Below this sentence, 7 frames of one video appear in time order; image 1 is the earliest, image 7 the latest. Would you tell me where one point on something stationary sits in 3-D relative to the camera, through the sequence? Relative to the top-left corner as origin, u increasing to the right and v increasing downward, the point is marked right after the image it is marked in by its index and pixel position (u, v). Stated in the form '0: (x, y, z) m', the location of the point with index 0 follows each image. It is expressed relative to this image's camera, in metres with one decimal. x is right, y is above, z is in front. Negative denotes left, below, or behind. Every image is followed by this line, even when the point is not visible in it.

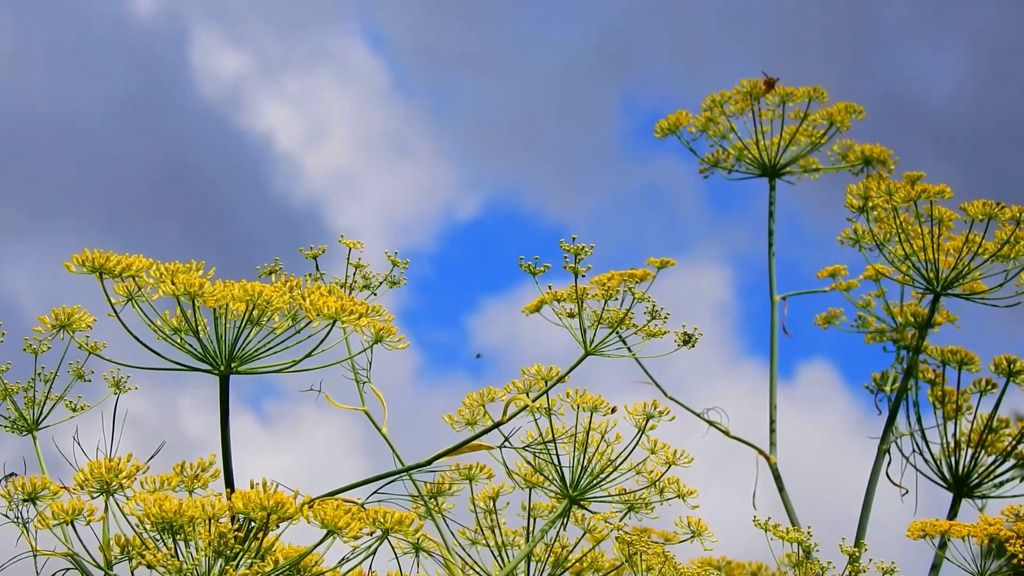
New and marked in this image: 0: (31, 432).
0: (-3.9, -1.1, +6.7) m
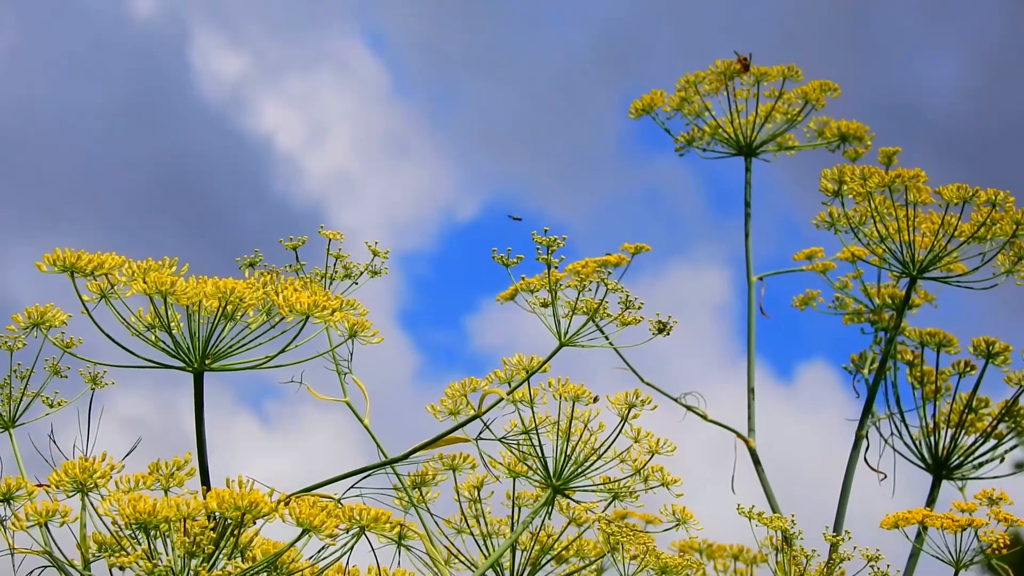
0: (-4.4, -1.3, +7.1) m
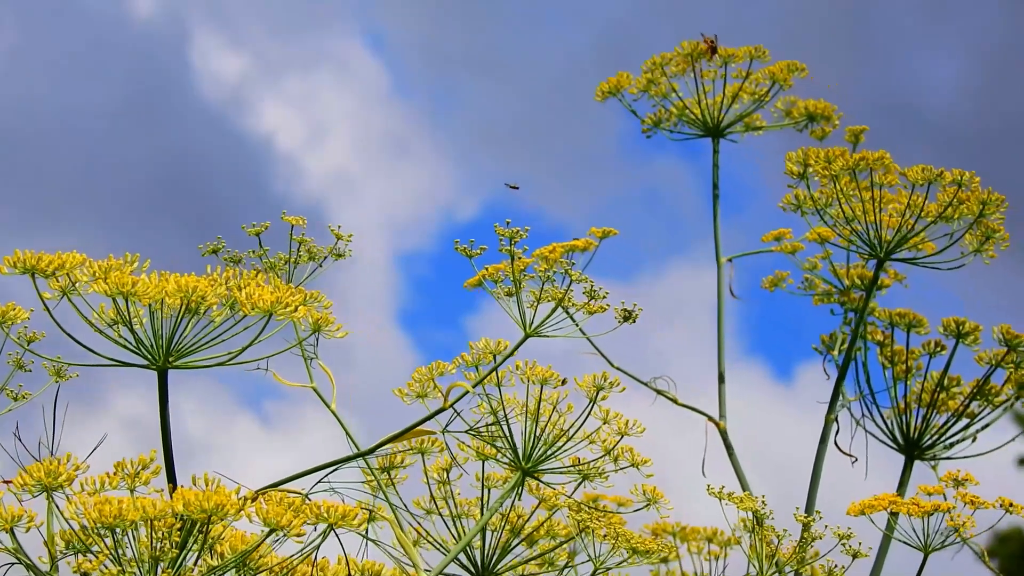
0: (-5.1, -1.8, +7.7) m
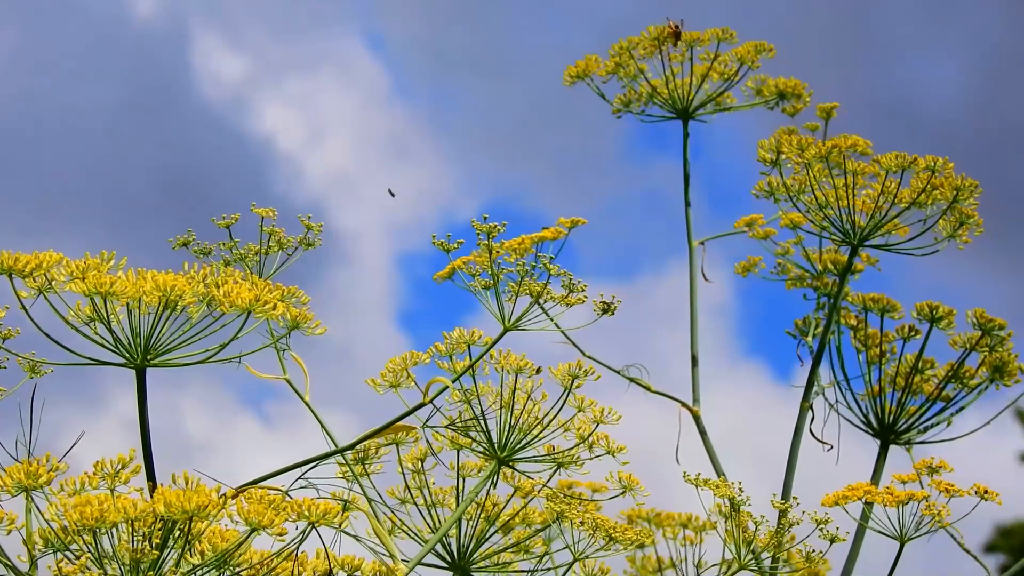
0: (-5.2, -2.2, +8.2) m
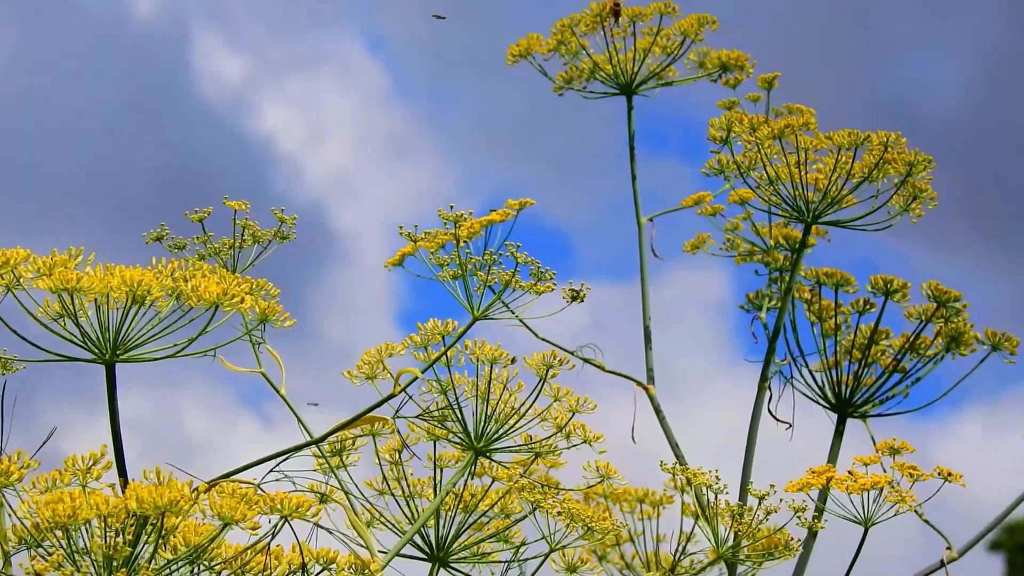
0: (-5.8, -2.3, +8.8) m
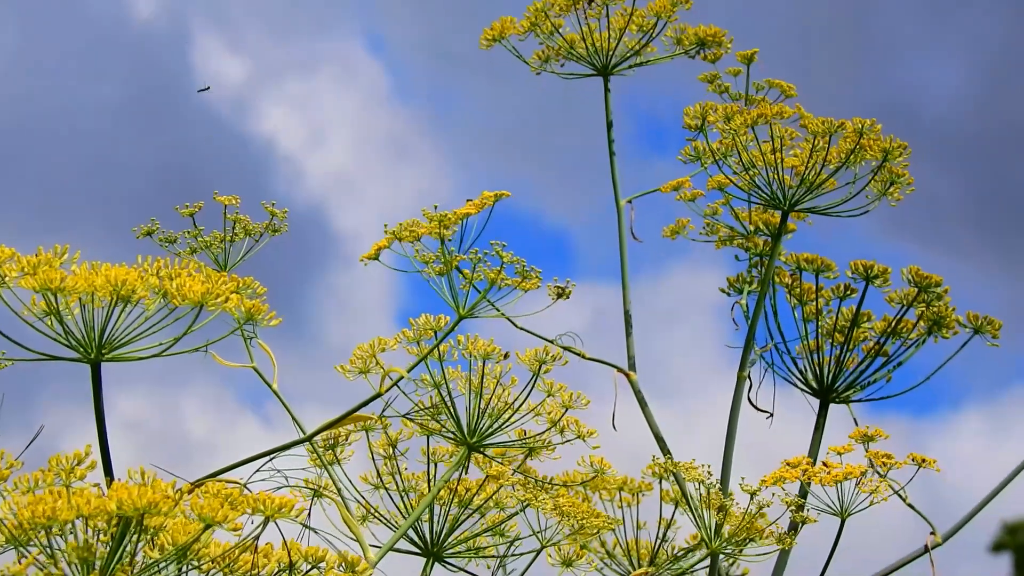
0: (-6.3, -2.5, +8.9) m
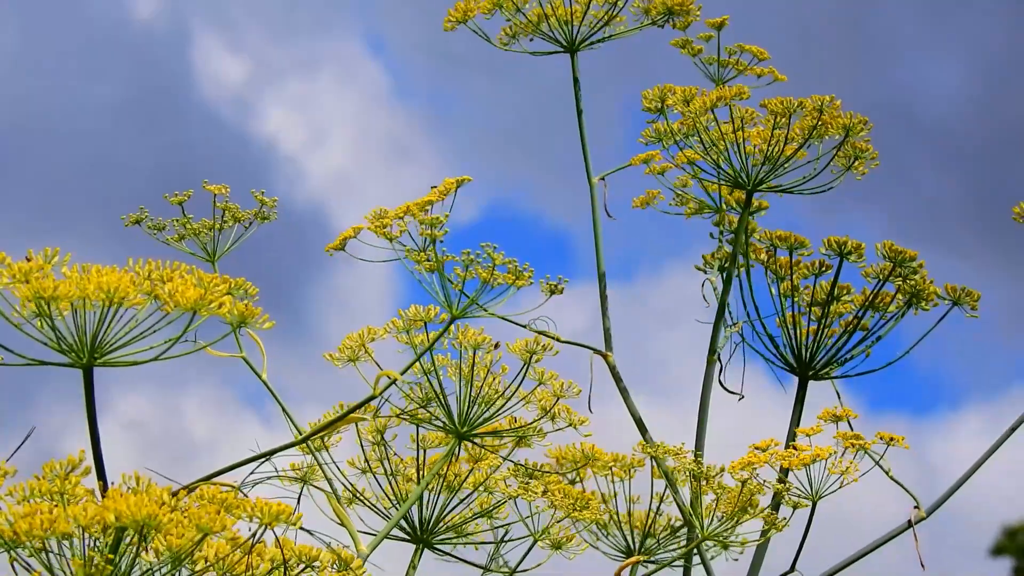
0: (-6.2, -2.8, +8.6) m
